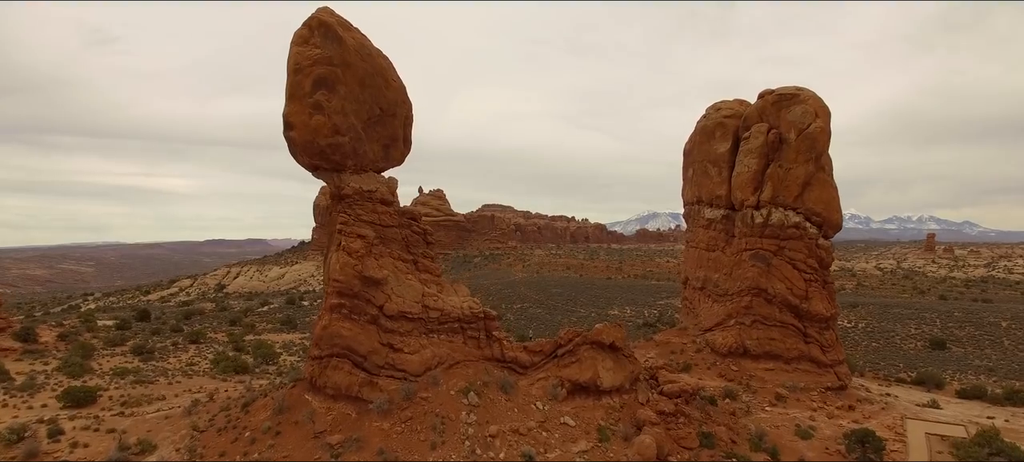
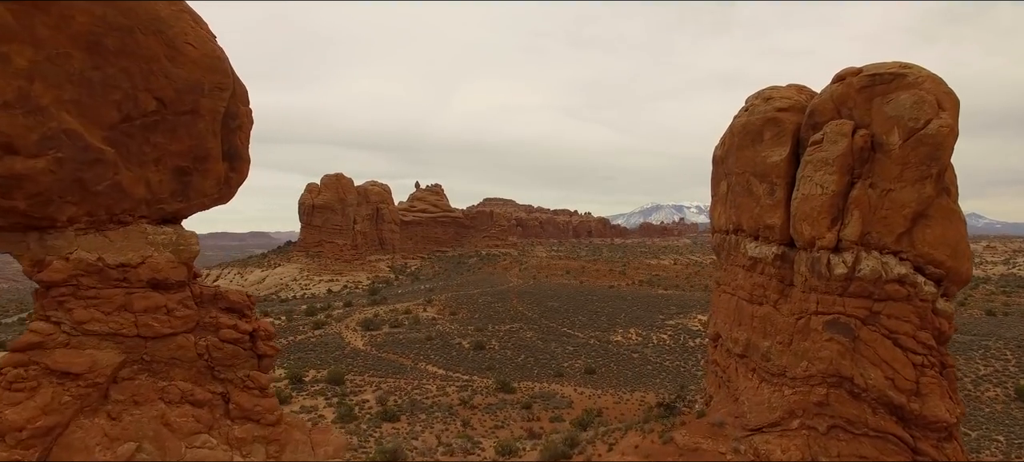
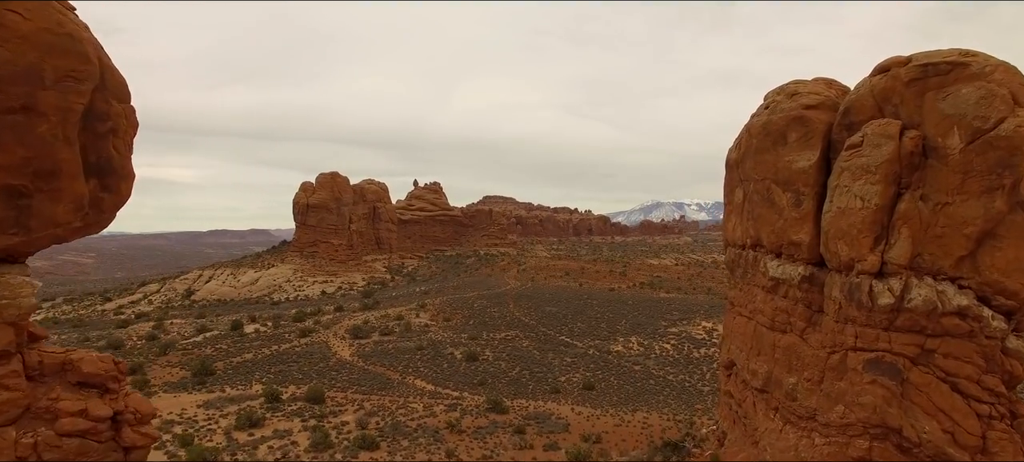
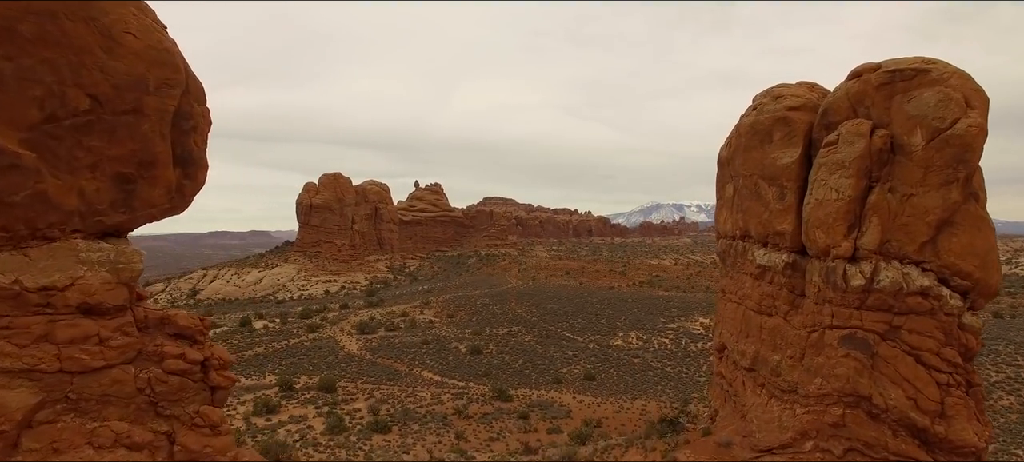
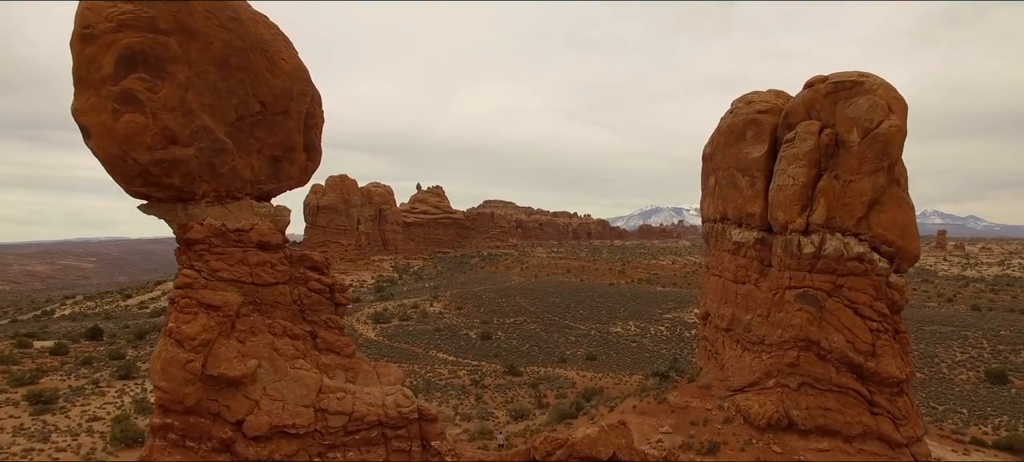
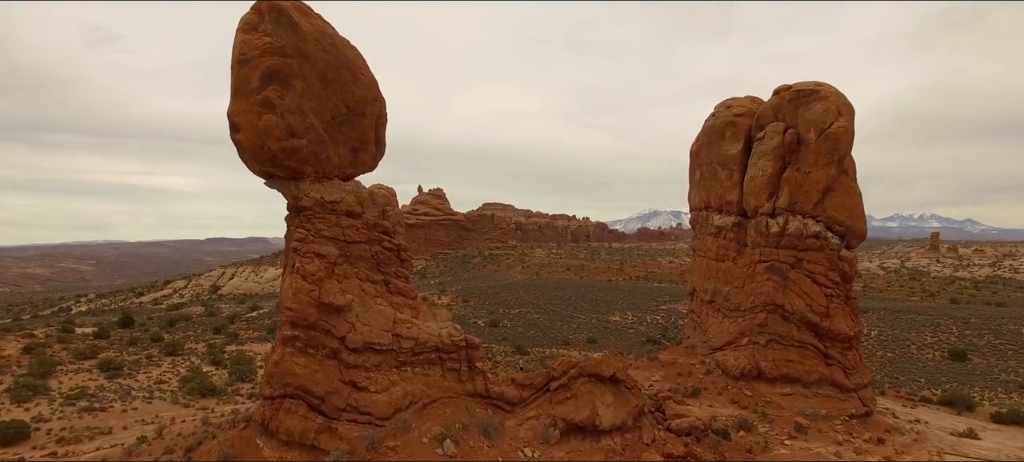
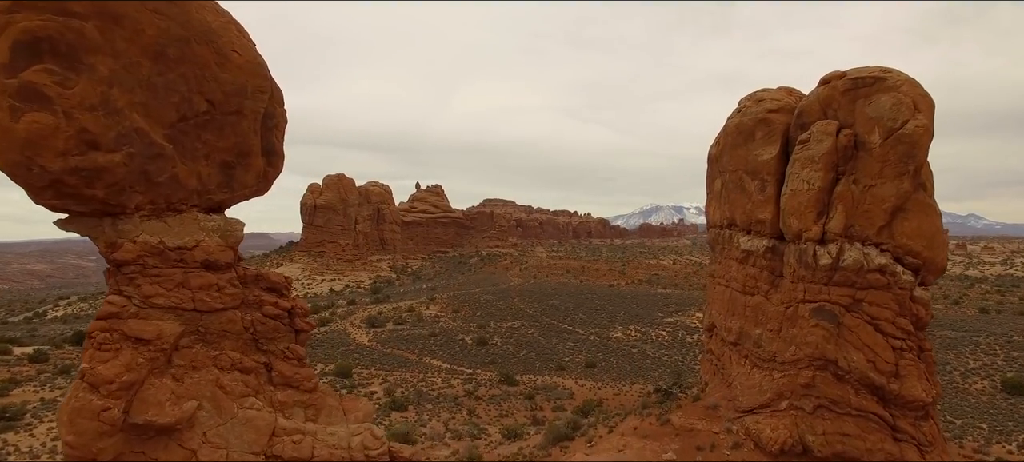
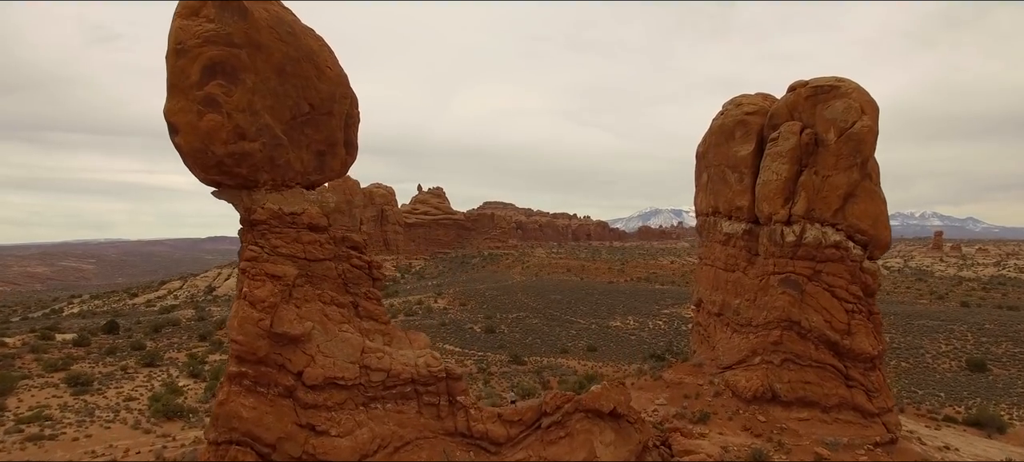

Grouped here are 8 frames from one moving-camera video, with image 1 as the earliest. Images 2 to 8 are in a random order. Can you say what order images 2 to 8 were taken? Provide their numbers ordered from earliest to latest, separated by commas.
6, 8, 5, 7, 2, 4, 3
